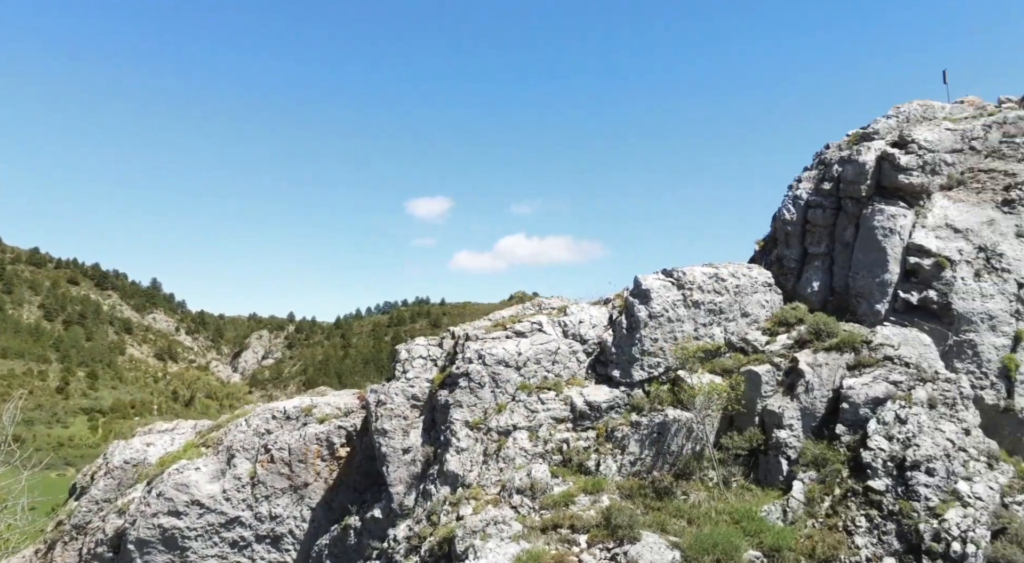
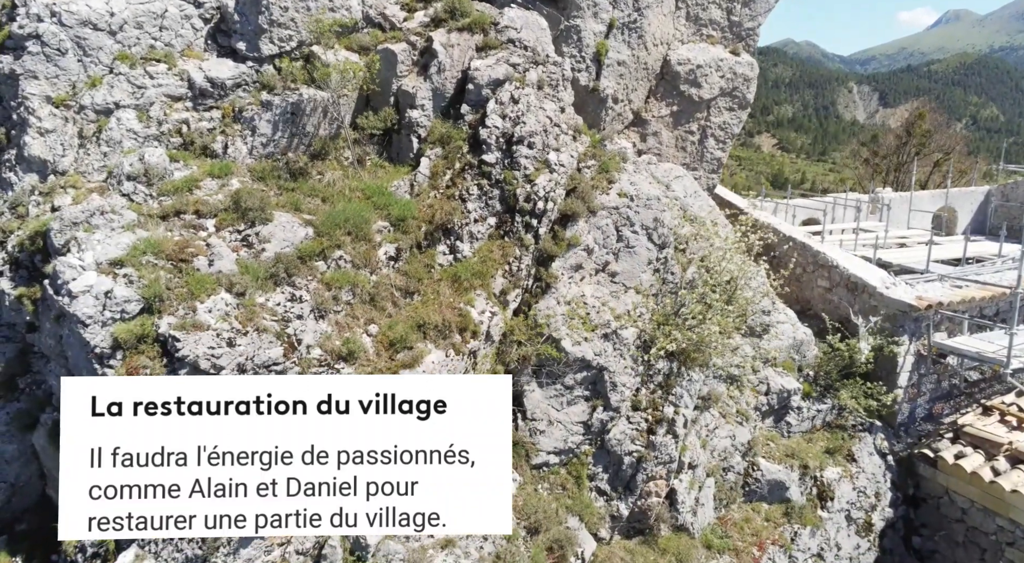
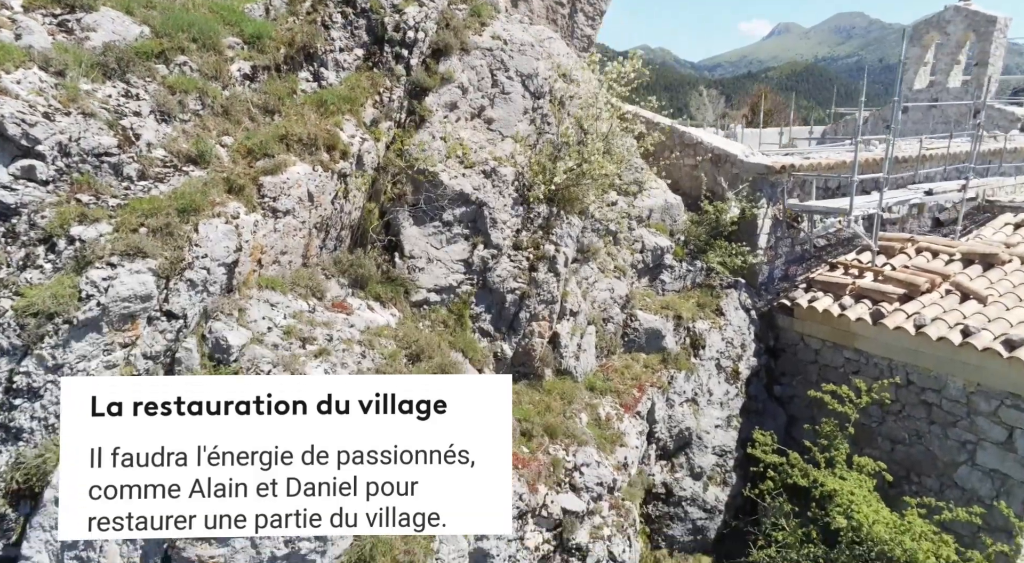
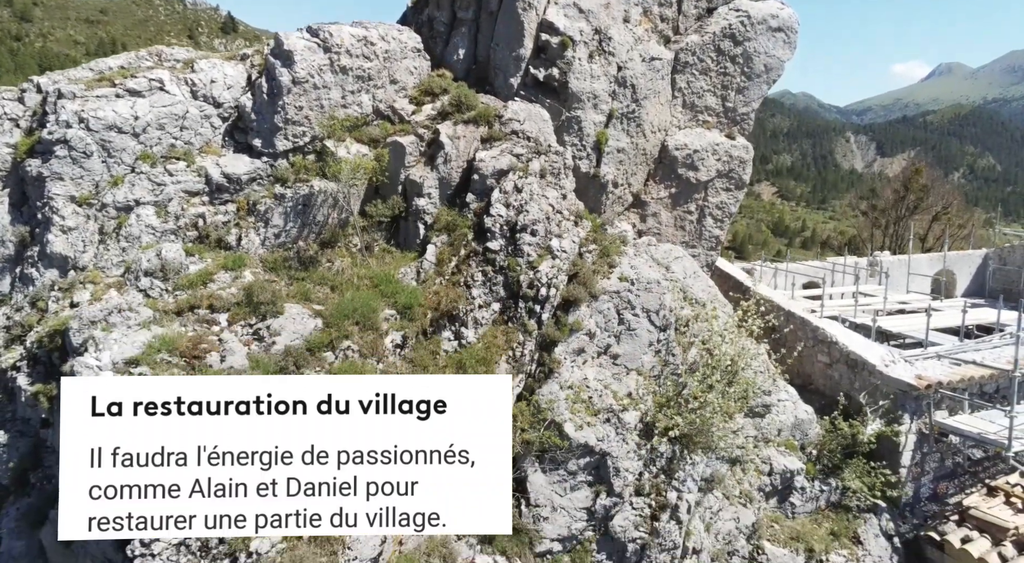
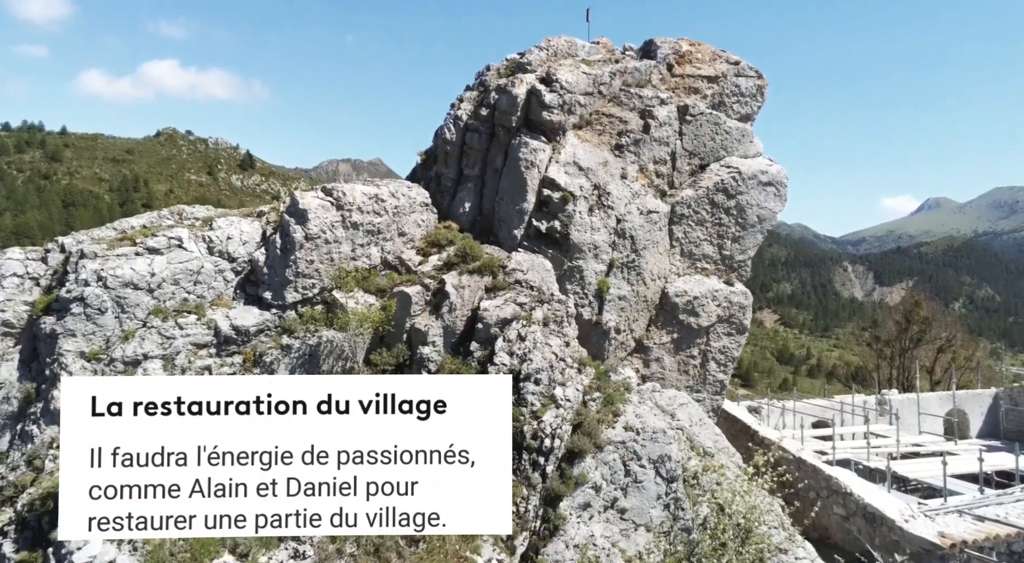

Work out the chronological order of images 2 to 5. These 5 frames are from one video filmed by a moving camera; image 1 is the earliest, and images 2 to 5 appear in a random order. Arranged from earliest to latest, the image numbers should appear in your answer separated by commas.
5, 4, 2, 3
